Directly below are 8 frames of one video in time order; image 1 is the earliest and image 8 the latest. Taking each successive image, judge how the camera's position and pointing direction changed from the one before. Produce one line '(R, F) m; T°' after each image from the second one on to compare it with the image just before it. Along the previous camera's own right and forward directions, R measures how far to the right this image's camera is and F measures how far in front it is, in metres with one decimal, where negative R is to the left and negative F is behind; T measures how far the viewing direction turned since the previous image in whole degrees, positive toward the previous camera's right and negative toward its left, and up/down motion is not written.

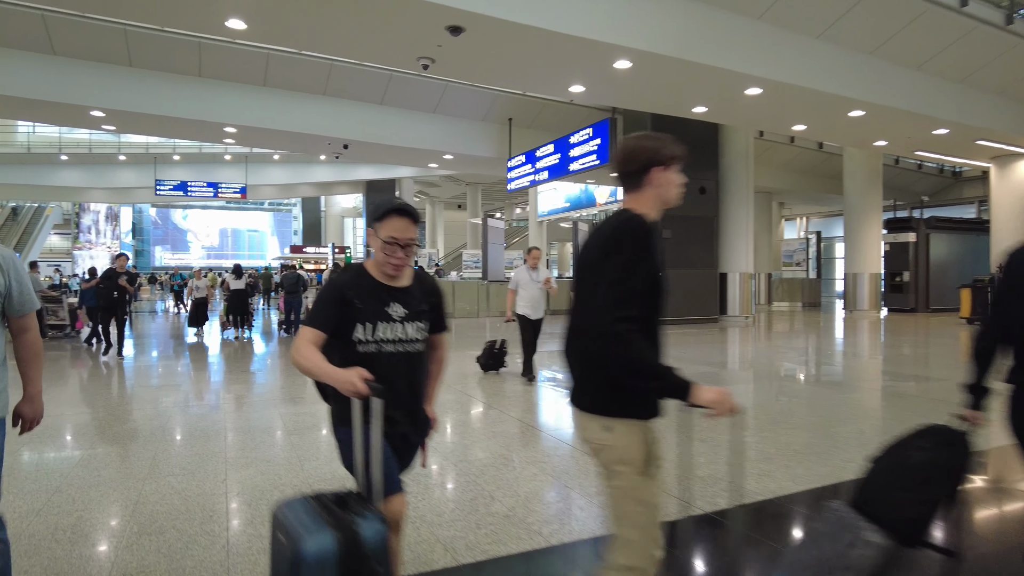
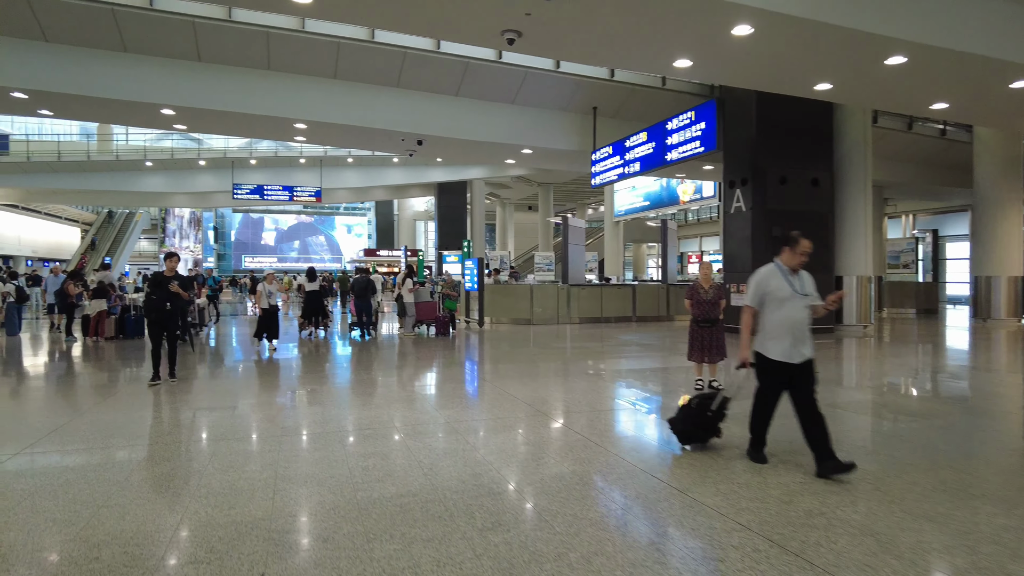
(-0.2, +0.8) m; -6°
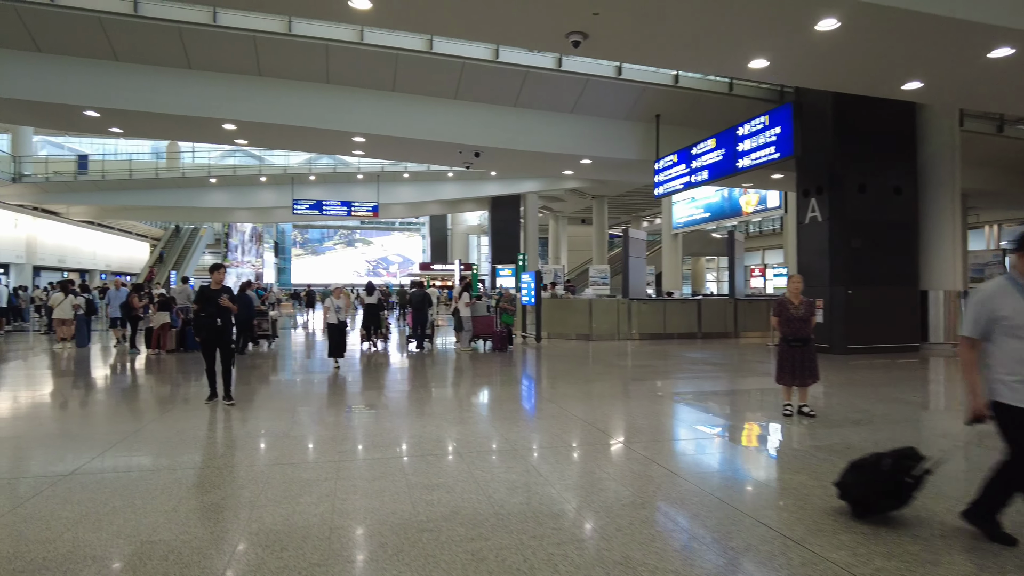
(-0.1, +0.3) m; -4°
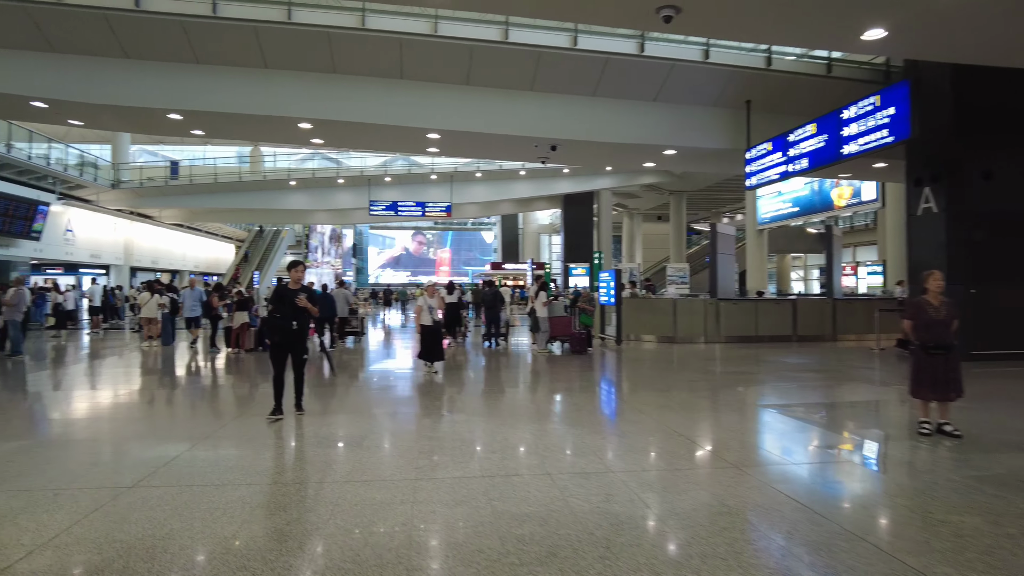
(-0.1, +0.4) m; -6°
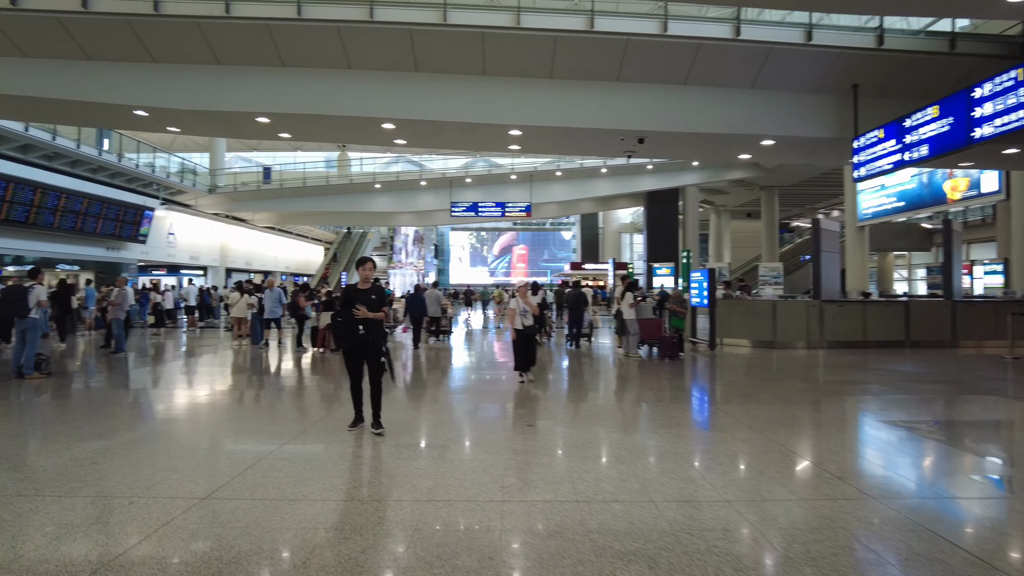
(-0.1, +0.3) m; -7°
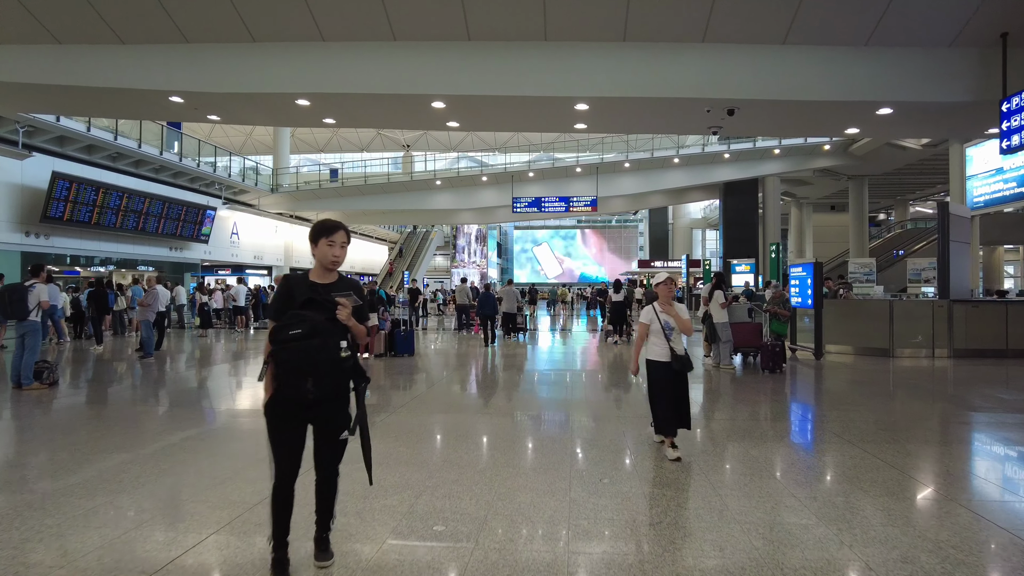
(0.0, +1.1) m; -6°
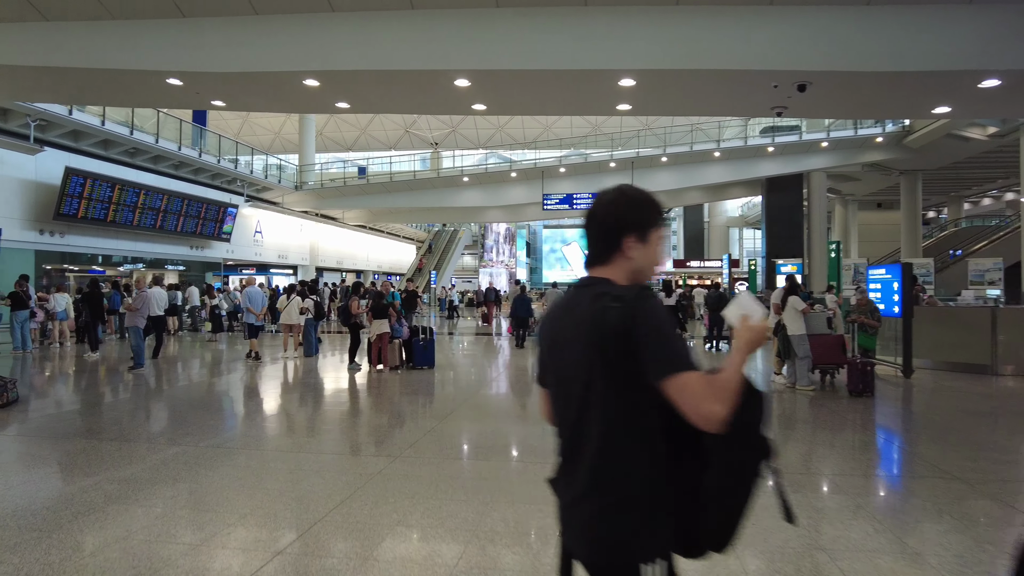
(-0.1, +0.9) m; -2°
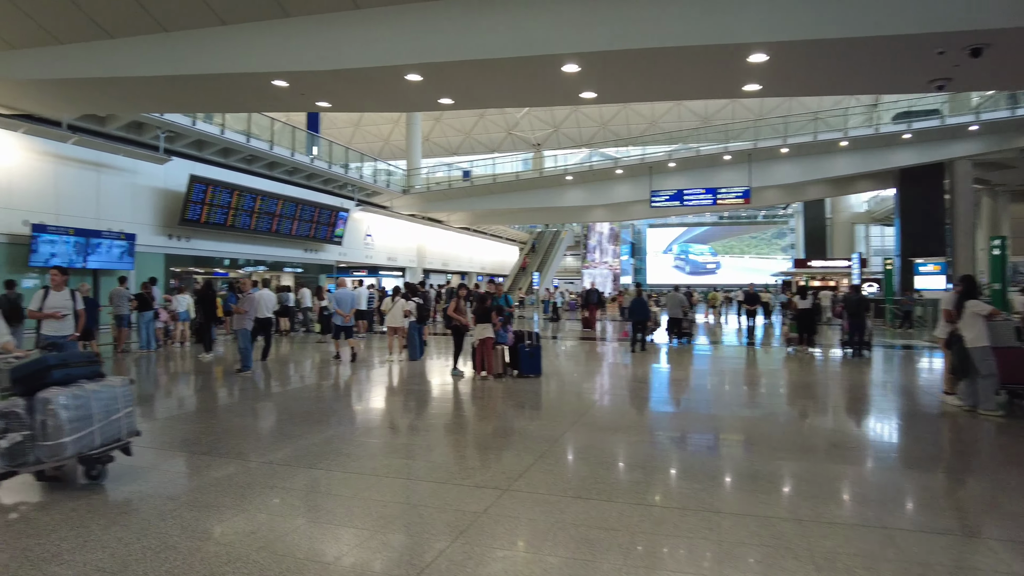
(-0.1, +0.5) m; -9°
